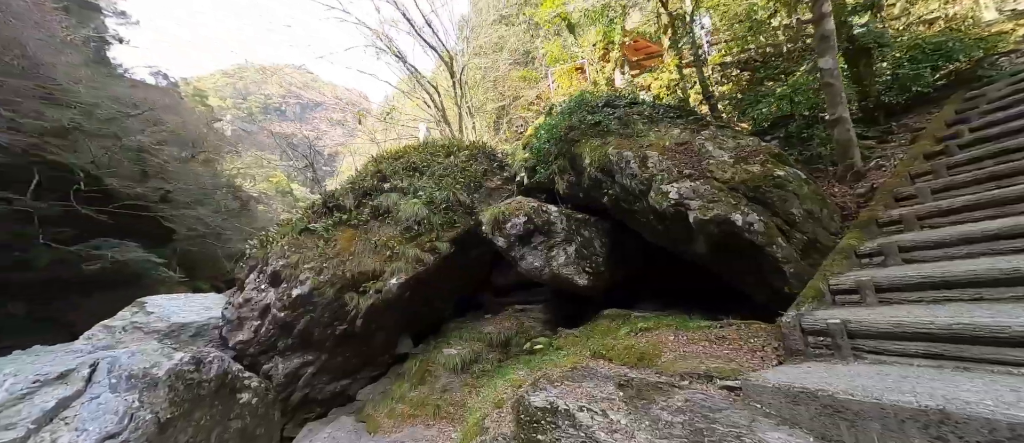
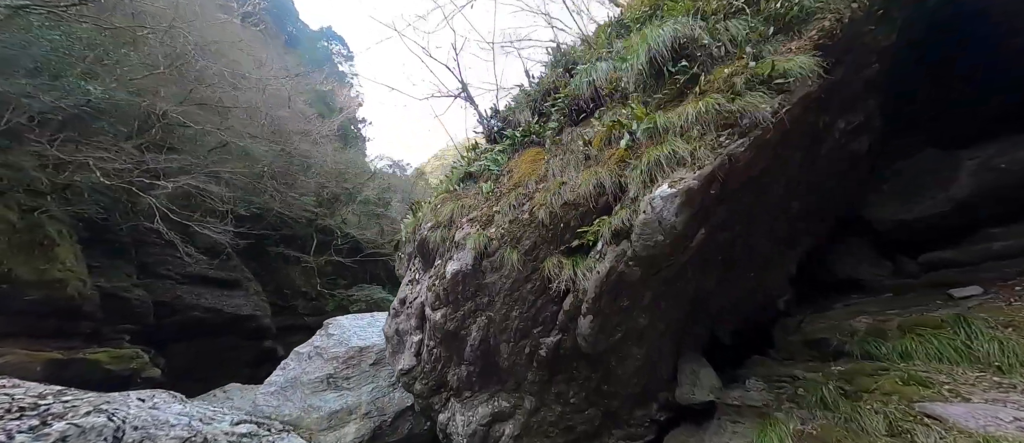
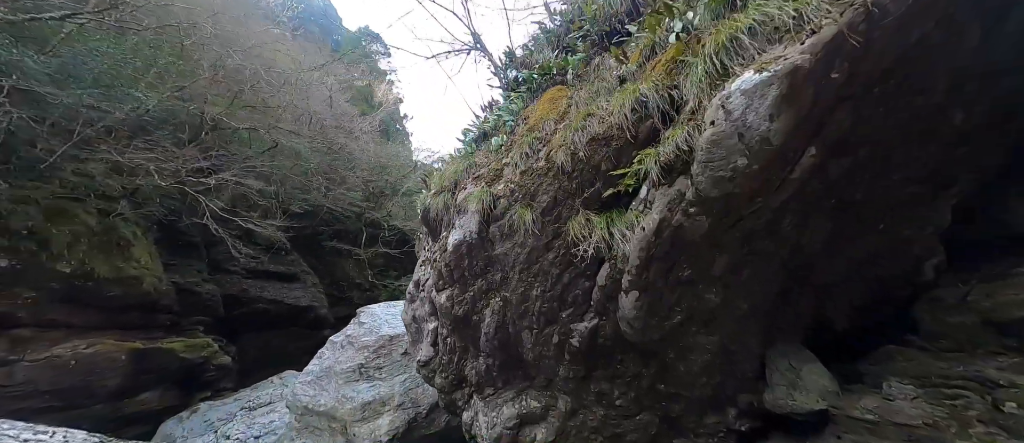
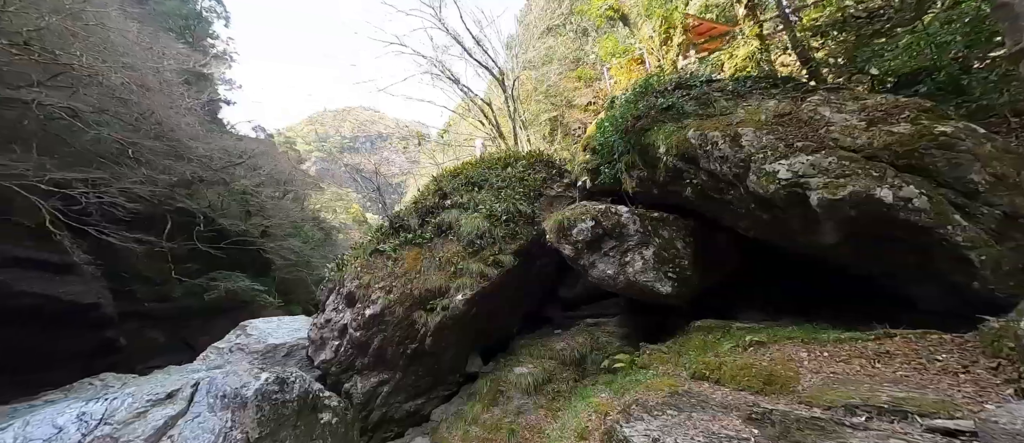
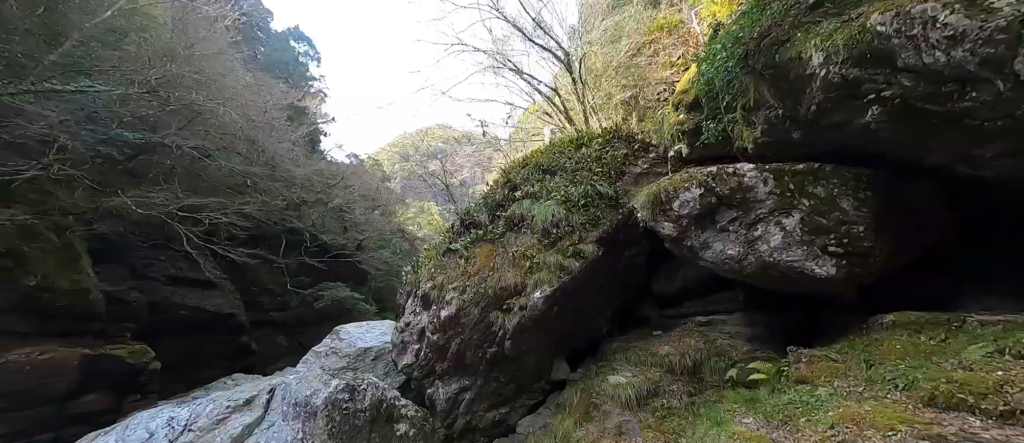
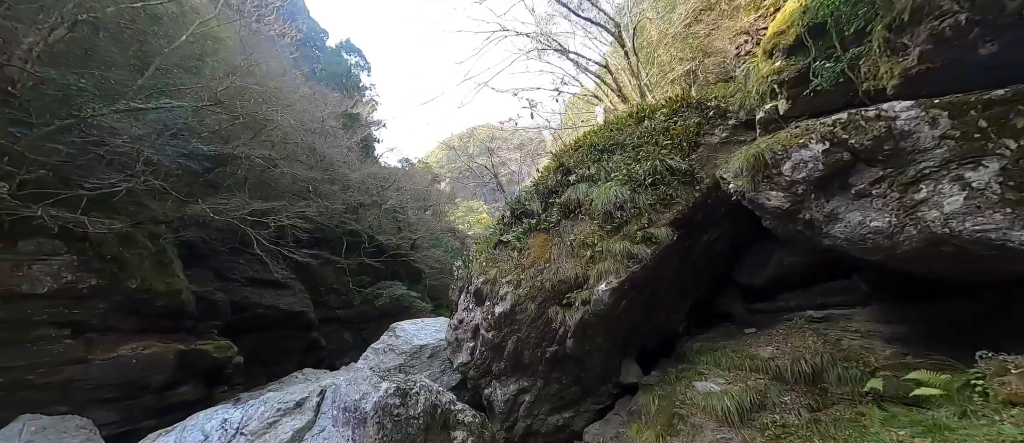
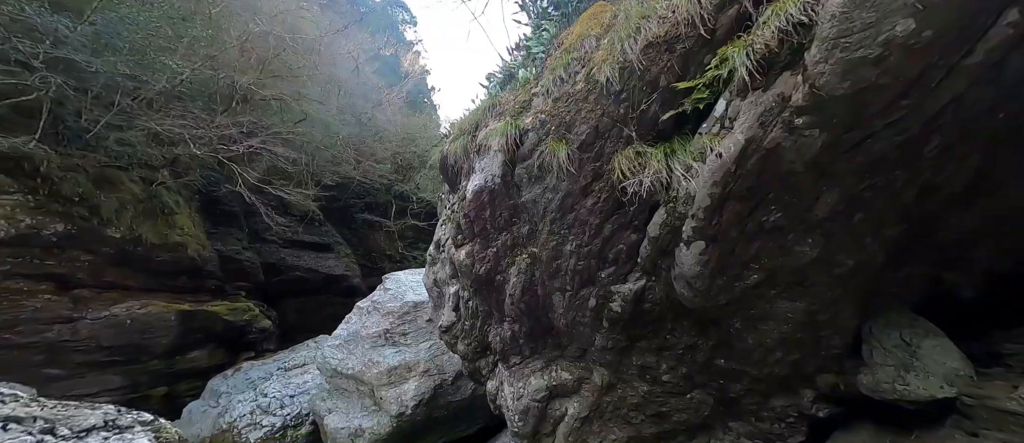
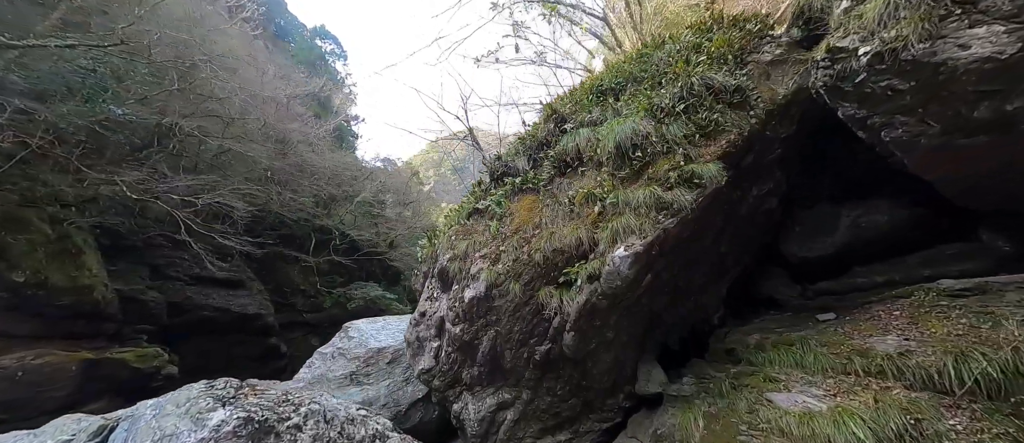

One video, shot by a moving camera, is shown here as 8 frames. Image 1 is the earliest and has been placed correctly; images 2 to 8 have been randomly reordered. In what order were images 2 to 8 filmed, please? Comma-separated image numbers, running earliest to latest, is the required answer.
4, 5, 6, 8, 2, 3, 7
